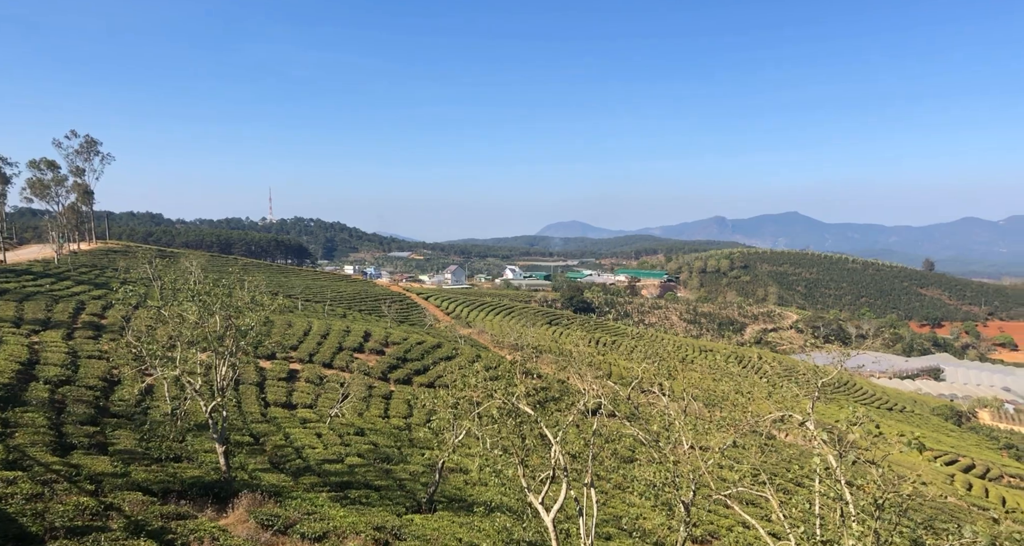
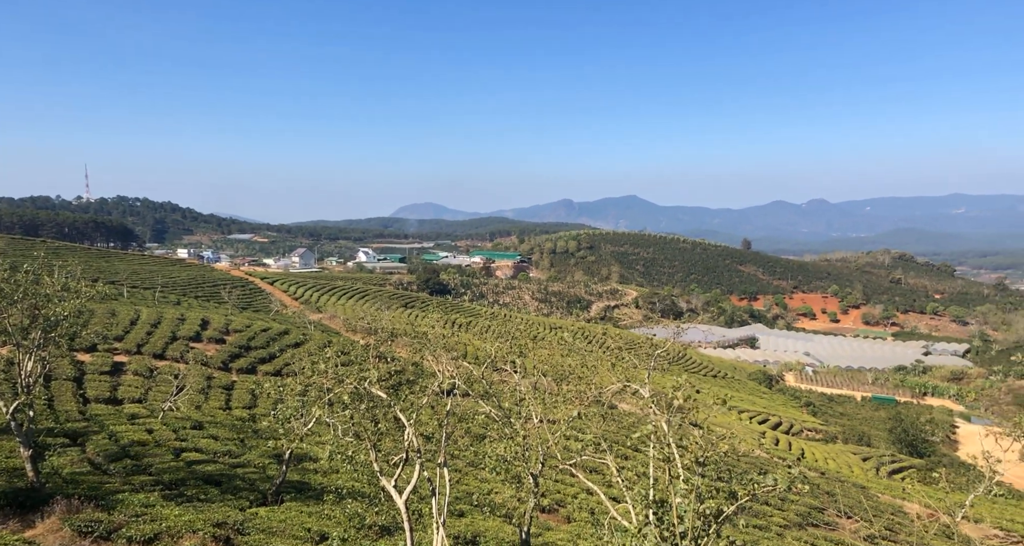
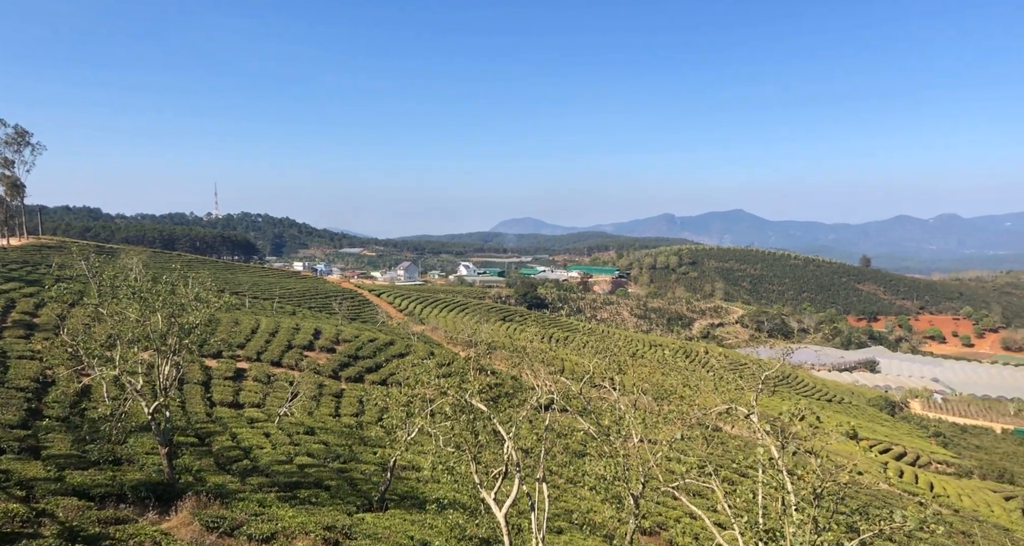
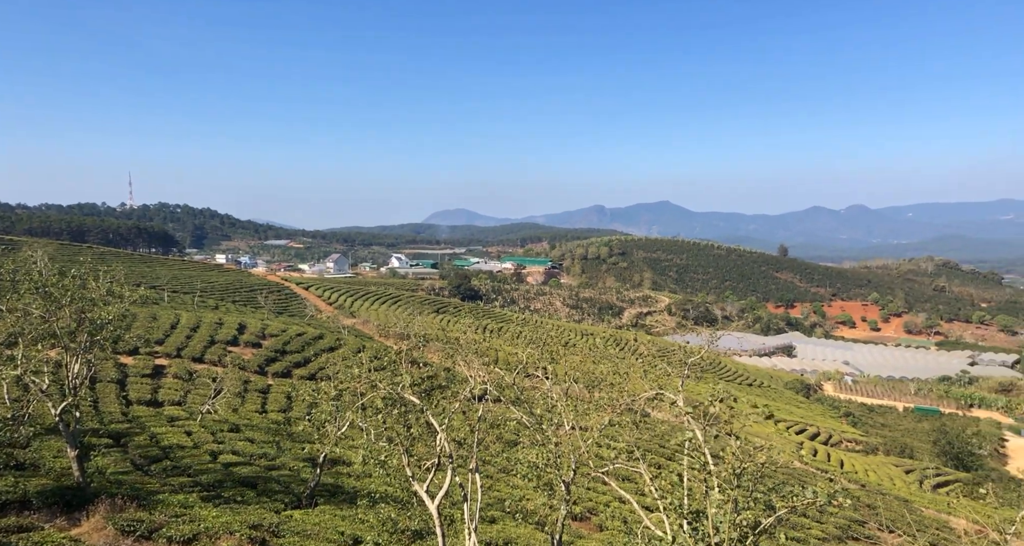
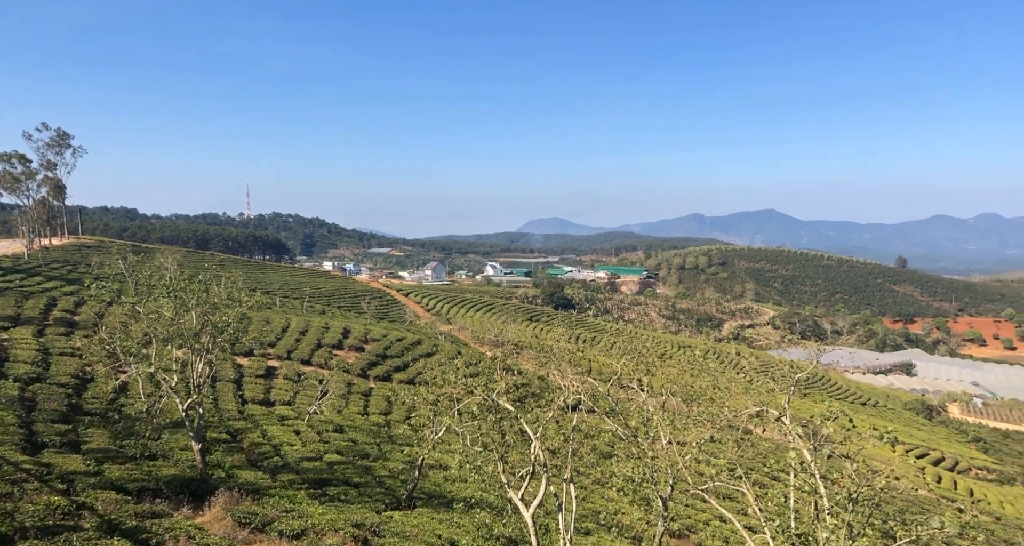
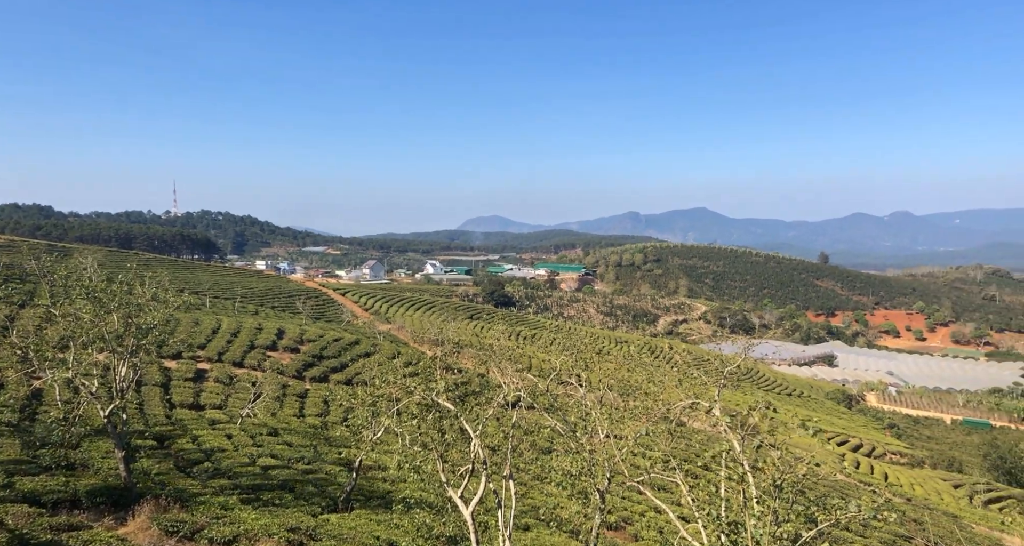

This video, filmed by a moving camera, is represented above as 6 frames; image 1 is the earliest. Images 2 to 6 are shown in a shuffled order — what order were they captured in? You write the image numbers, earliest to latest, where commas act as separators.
5, 3, 6, 4, 2
